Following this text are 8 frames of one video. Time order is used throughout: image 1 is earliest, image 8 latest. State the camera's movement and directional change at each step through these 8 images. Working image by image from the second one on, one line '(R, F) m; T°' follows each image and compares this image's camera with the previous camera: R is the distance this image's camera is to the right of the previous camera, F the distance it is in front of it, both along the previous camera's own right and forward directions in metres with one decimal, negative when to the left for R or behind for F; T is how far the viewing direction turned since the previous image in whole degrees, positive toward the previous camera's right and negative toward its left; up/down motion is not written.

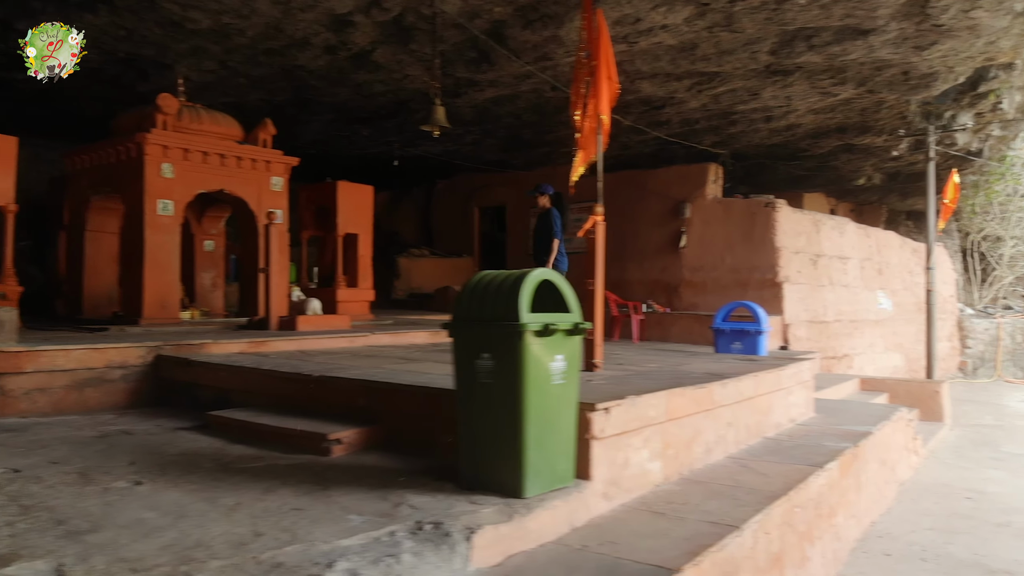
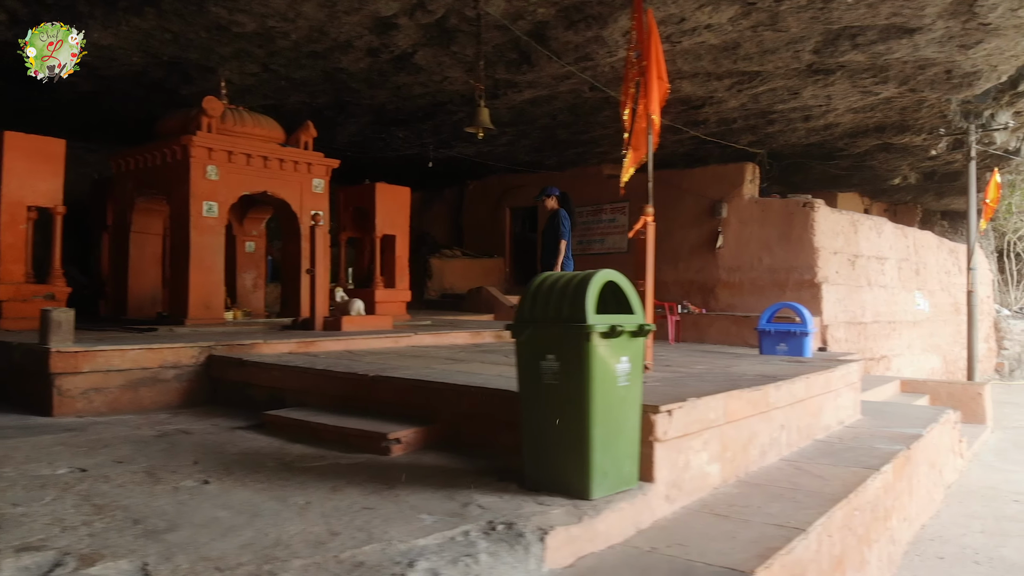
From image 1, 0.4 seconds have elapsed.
(-0.1, 0.0) m; -1°
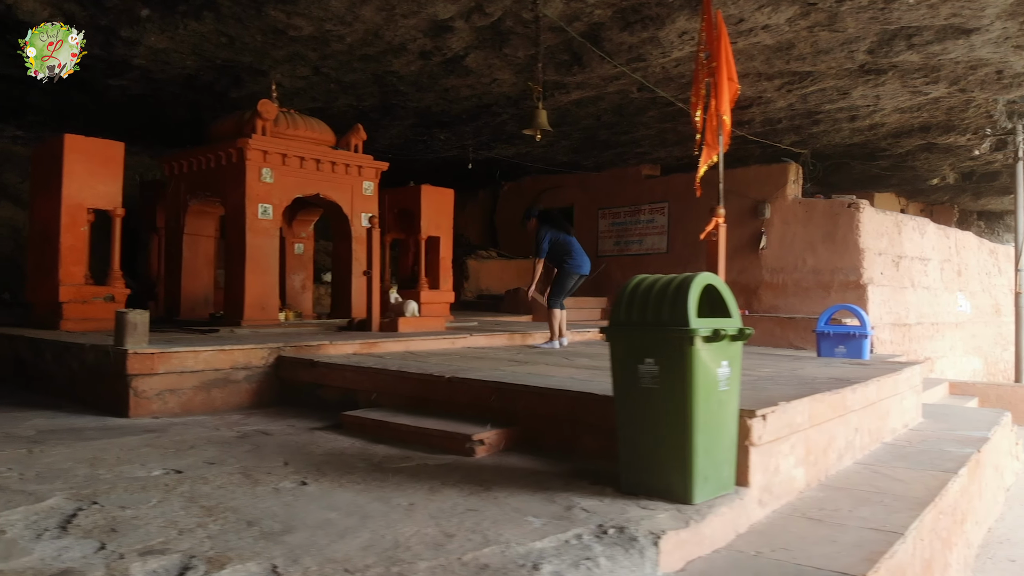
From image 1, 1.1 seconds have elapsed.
(-0.2, 0.0) m; -1°
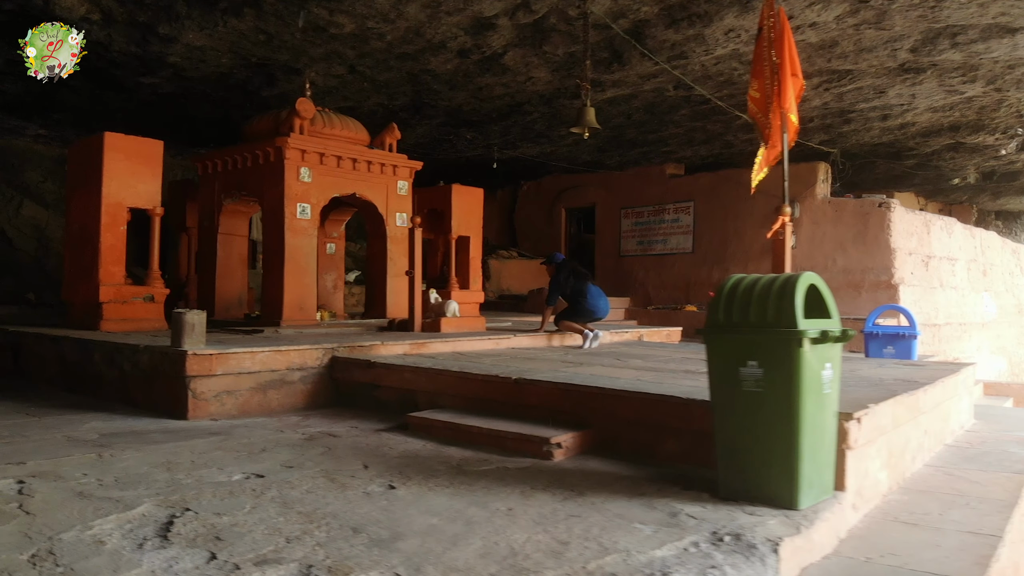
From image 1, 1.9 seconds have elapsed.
(-0.3, +0.1) m; 0°
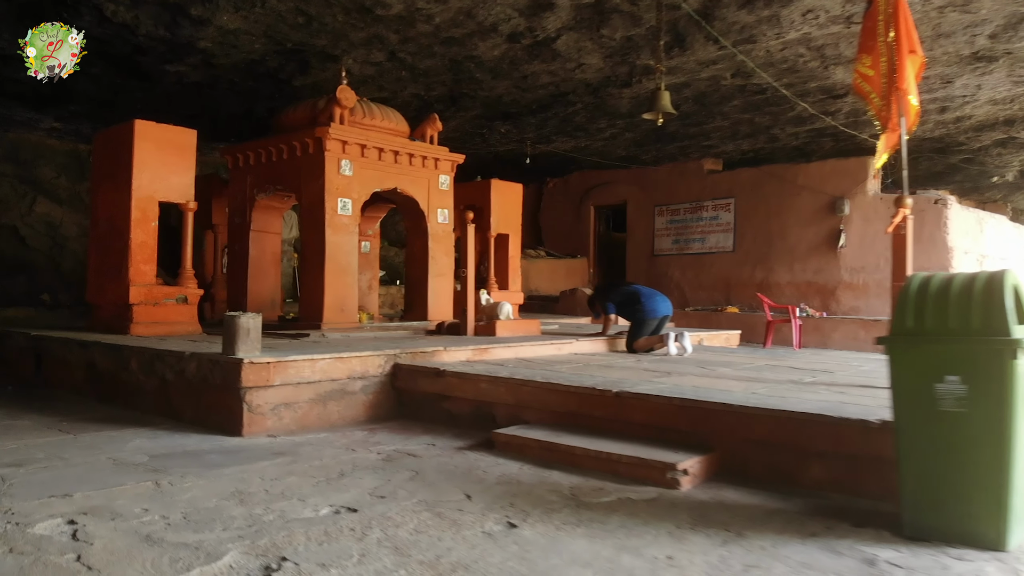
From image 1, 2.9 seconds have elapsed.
(-0.4, +0.5) m; 0°
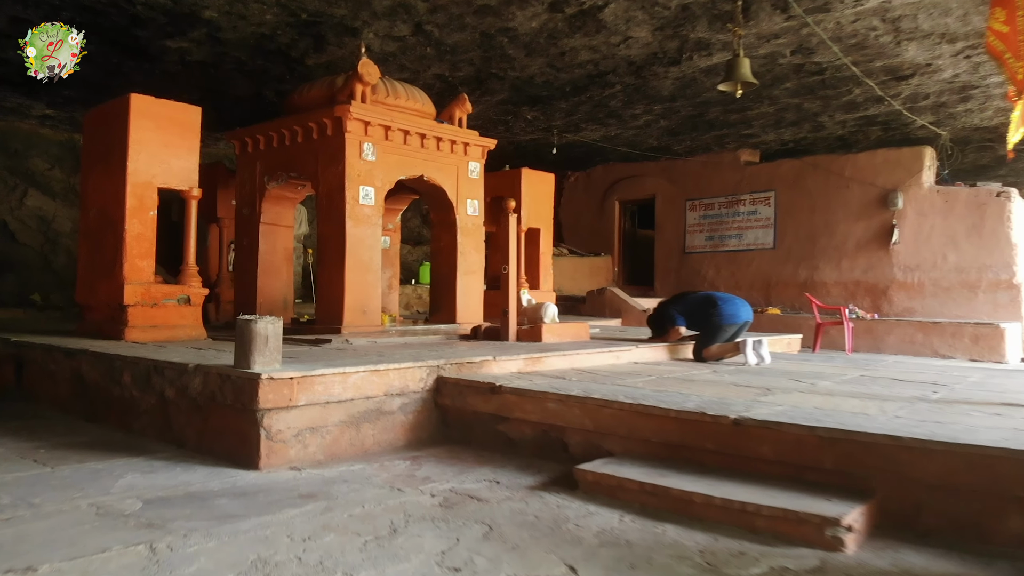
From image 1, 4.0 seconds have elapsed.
(-0.3, +0.8) m; 0°
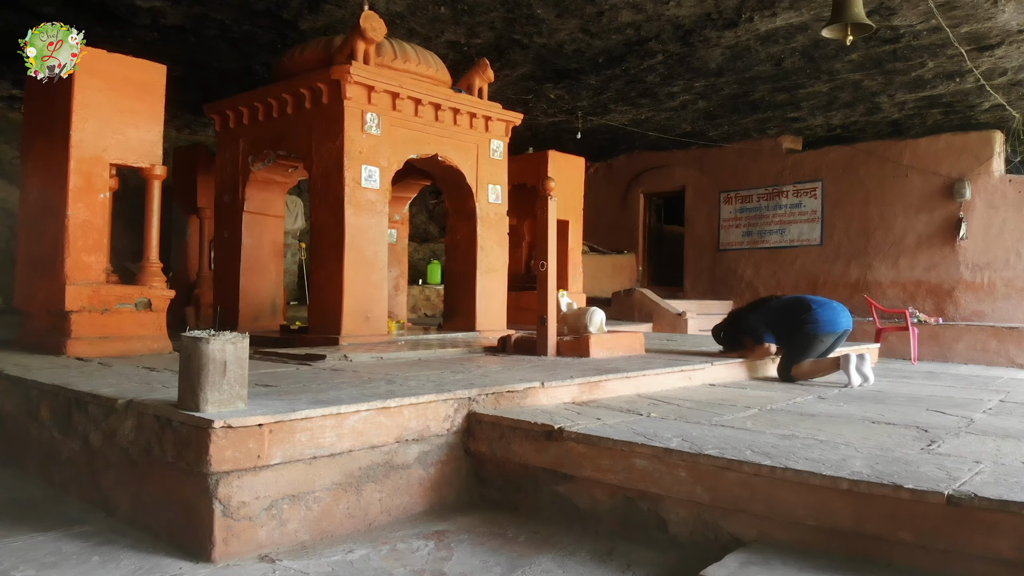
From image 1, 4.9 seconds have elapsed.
(-0.2, +1.1) m; 0°
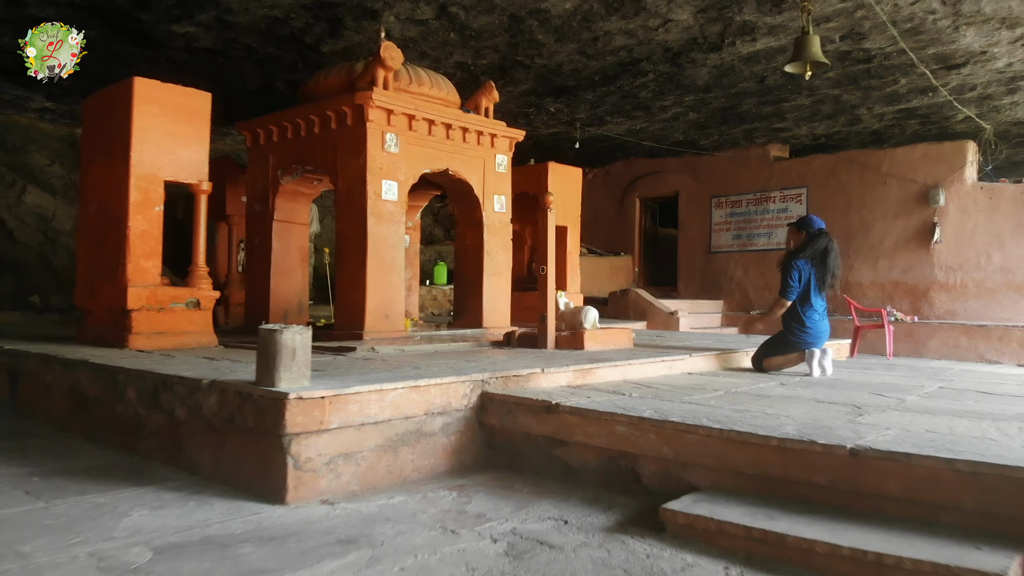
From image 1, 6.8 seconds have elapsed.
(0.0, -0.6) m; 0°
